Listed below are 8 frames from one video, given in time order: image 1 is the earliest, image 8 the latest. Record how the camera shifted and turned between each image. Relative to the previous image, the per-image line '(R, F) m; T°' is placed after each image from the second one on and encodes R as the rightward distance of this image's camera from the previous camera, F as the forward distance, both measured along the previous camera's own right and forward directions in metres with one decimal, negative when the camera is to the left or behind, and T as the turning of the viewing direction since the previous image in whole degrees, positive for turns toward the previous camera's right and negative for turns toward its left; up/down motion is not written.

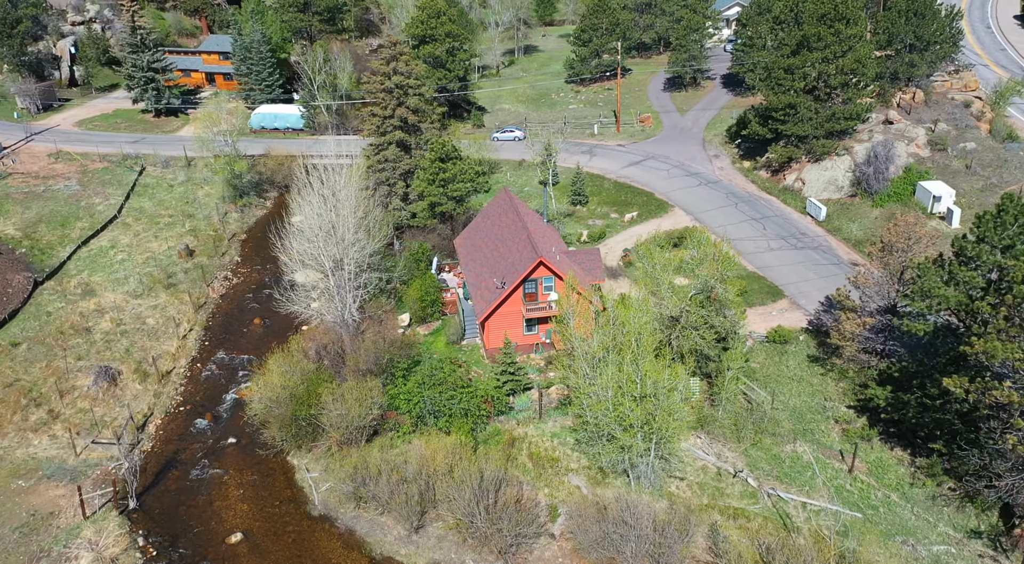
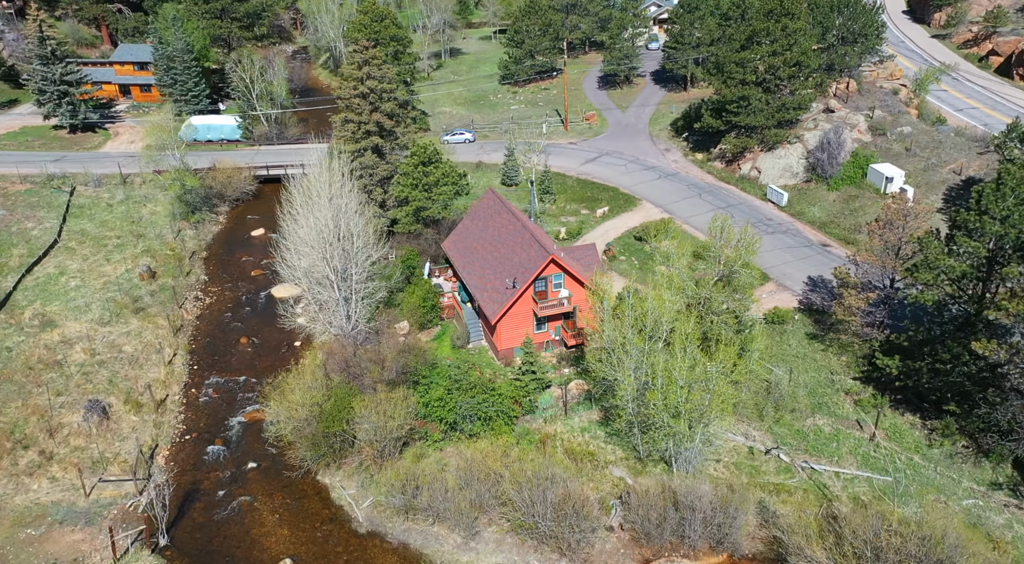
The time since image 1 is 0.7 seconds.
(-5.7, +0.3) m; +8°
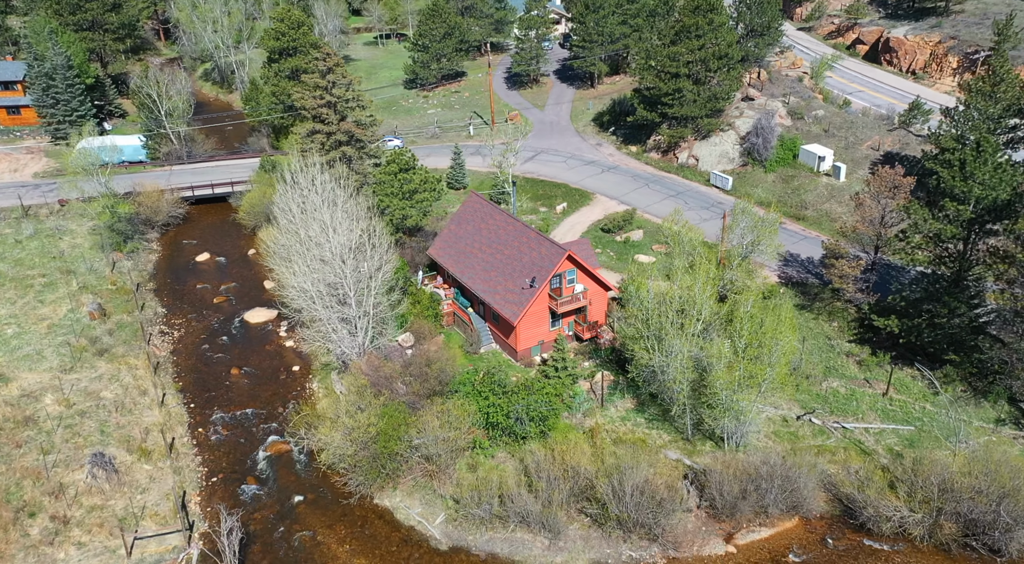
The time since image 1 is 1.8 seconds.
(-8.3, +0.8) m; +11°
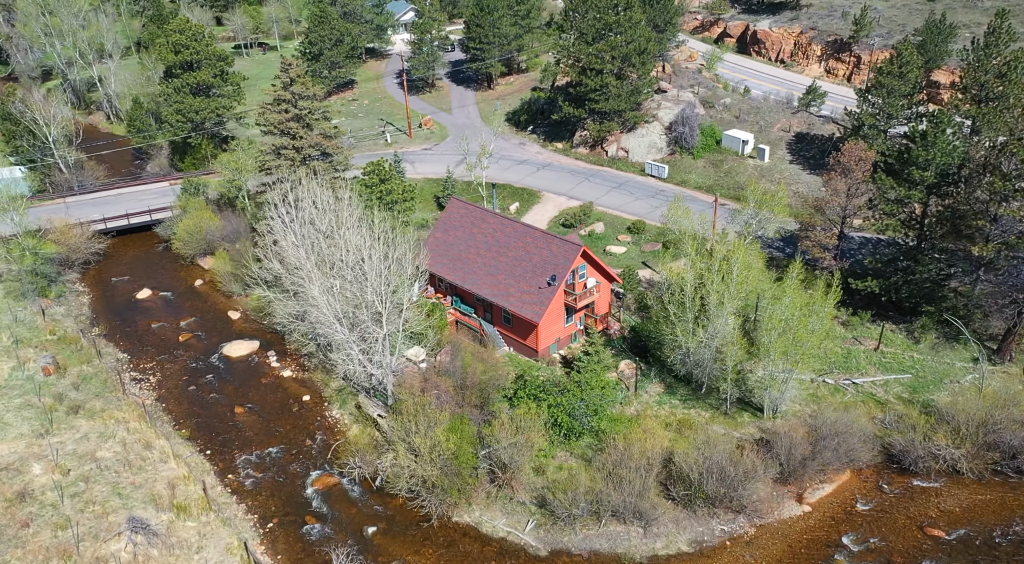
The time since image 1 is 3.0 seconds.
(-9.3, +1.1) m; +12°
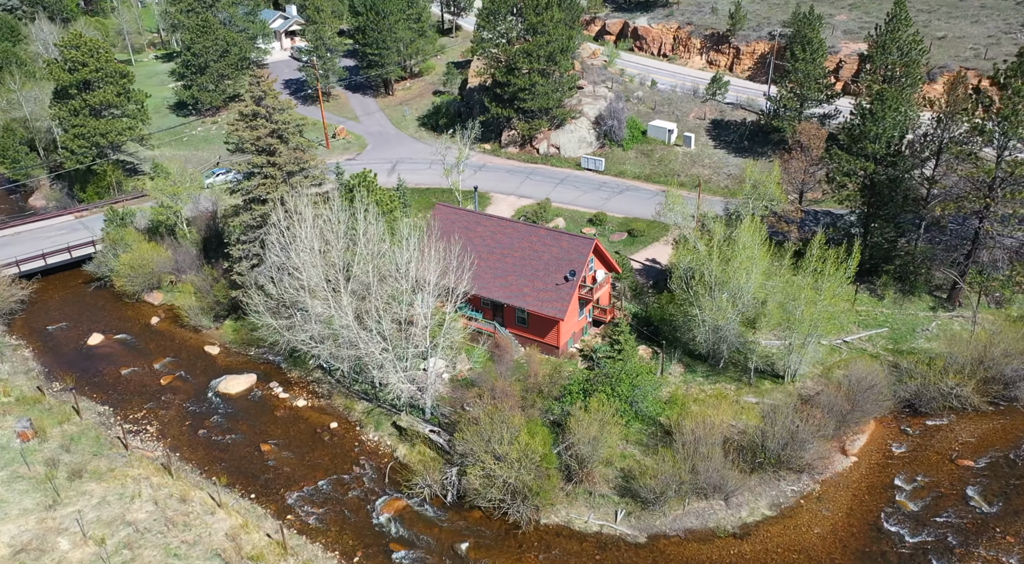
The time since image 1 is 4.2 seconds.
(-9.3, +1.1) m; +12°
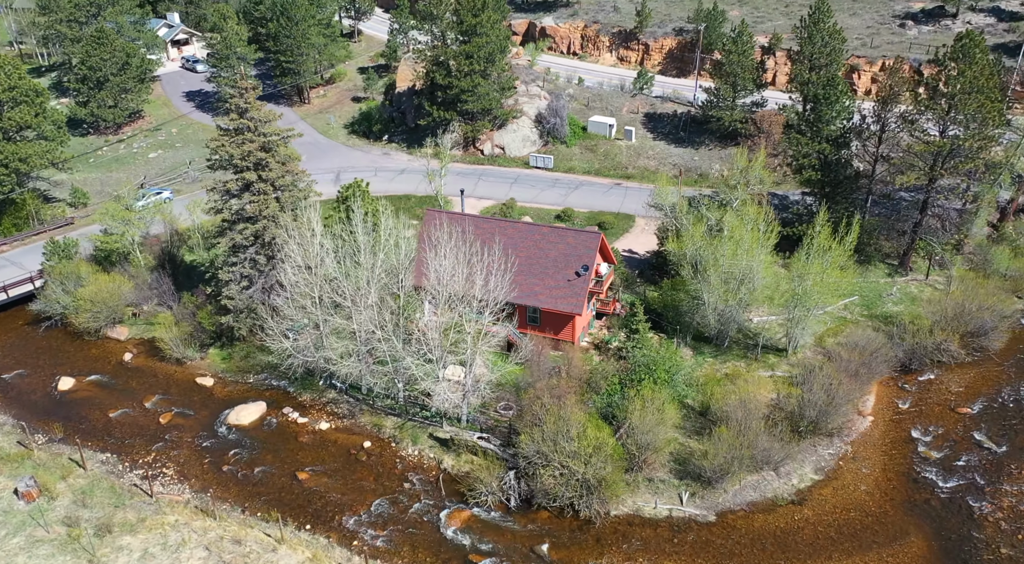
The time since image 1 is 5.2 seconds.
(-7.6, +0.8) m; +10°
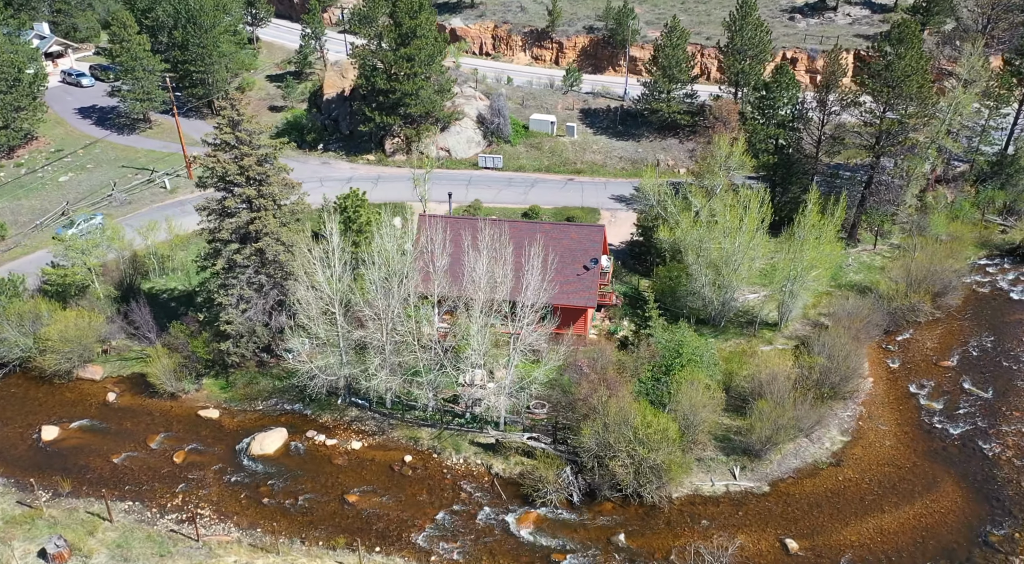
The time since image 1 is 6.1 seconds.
(-7.4, +0.8) m; +10°
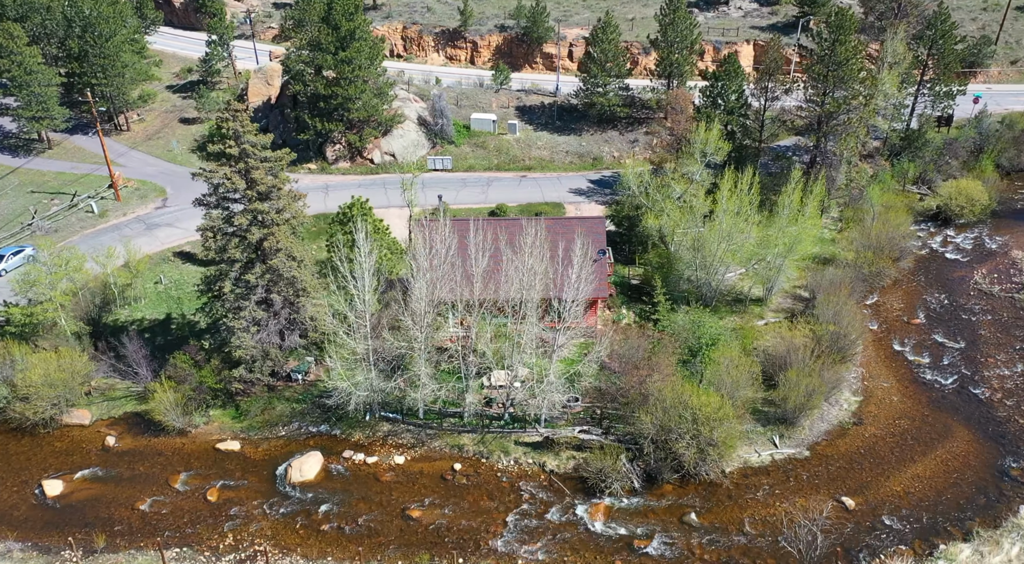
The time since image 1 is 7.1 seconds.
(-7.5, +0.9) m; +10°
